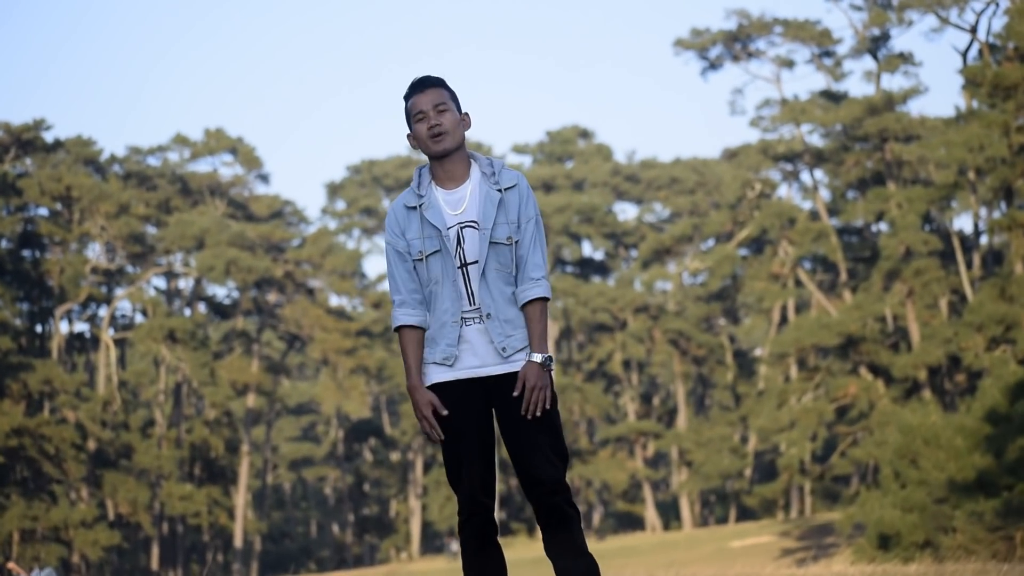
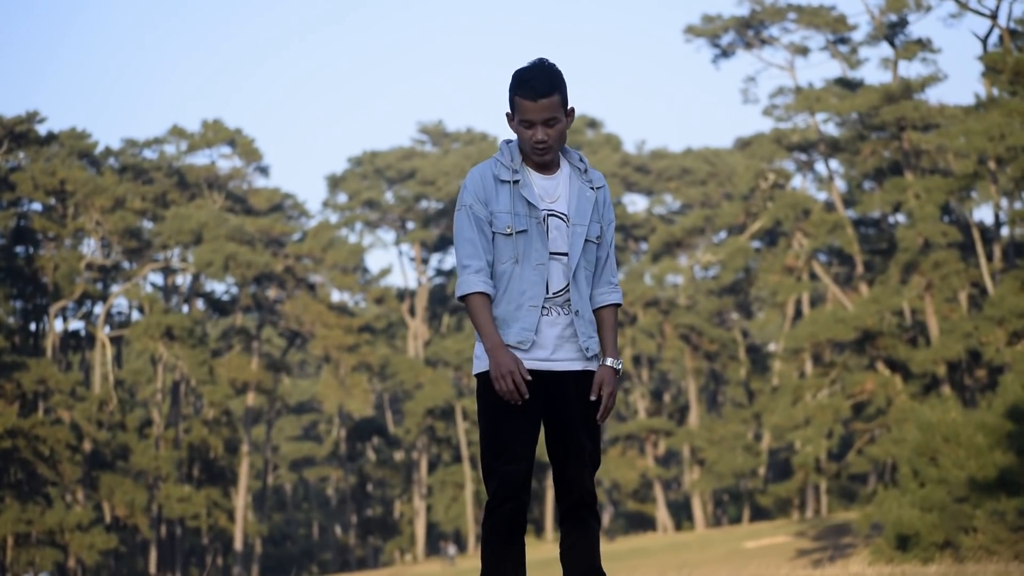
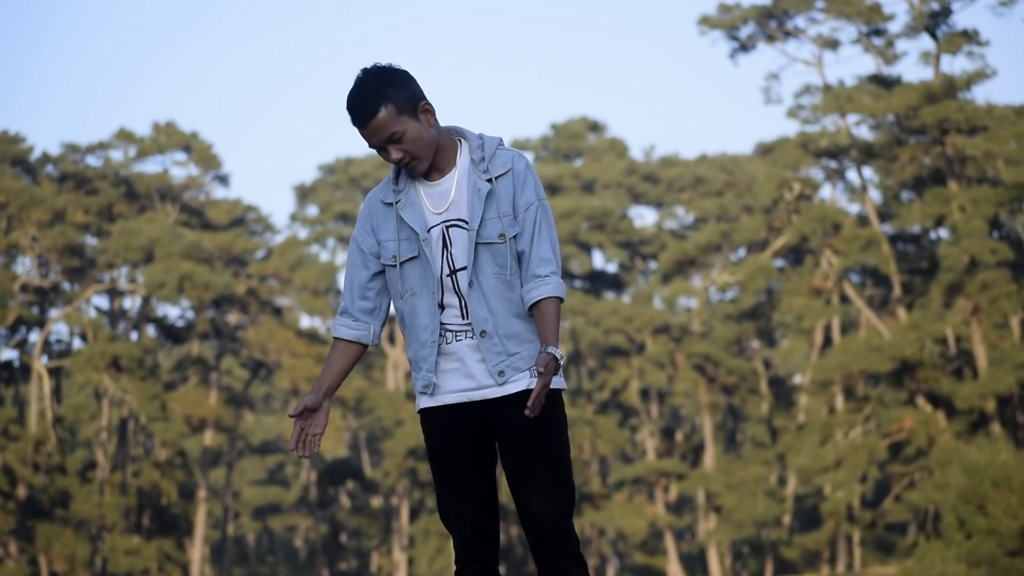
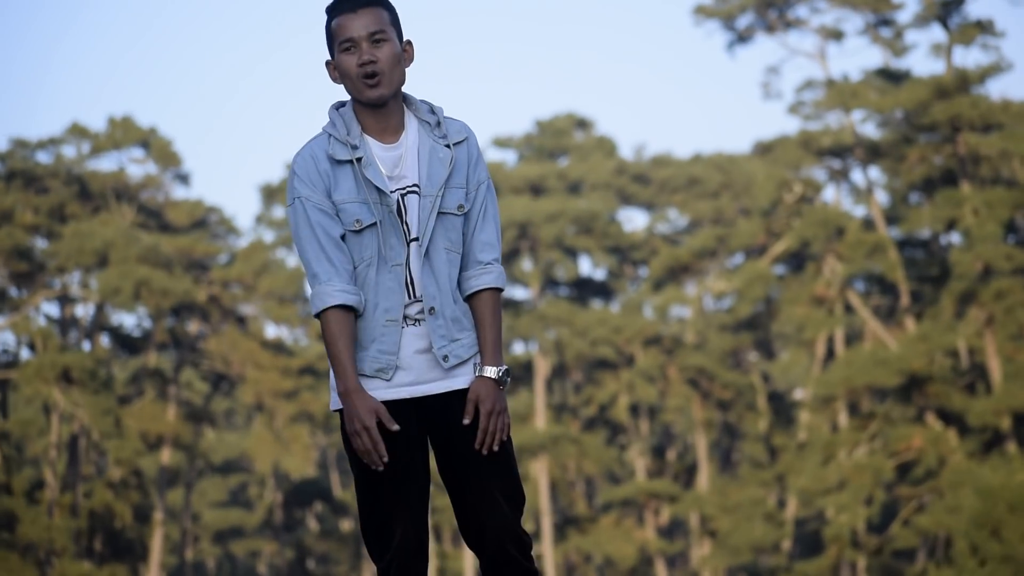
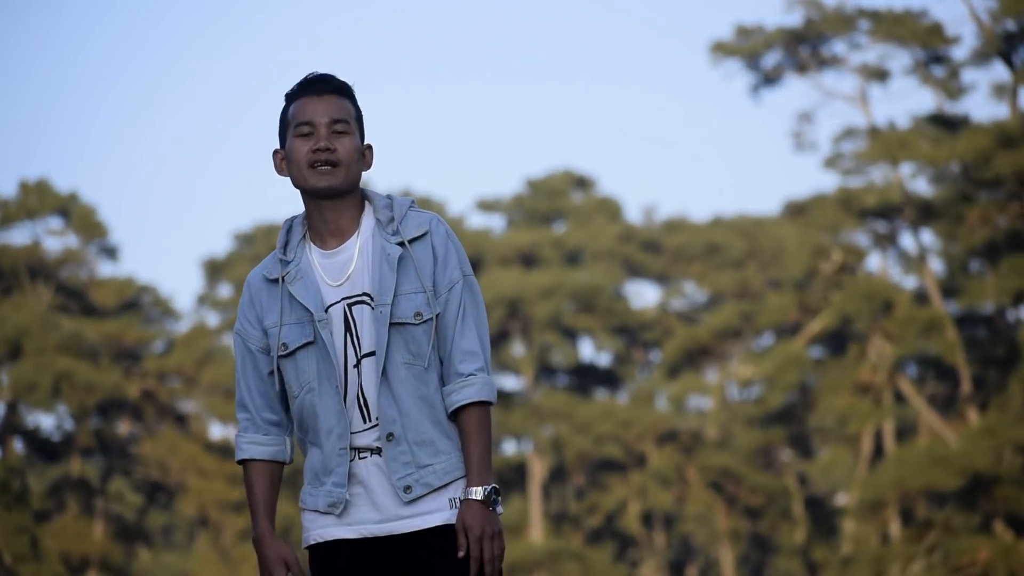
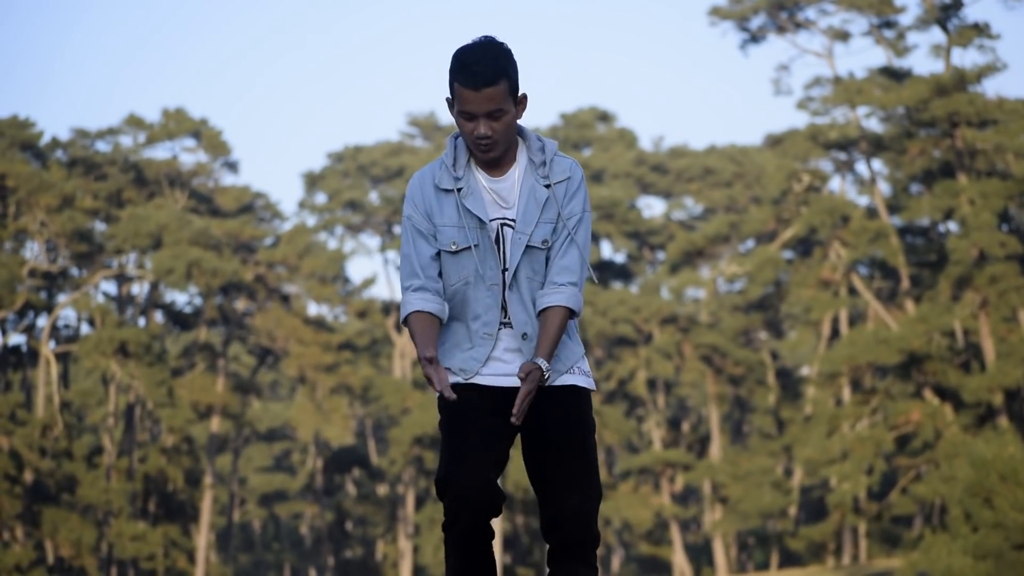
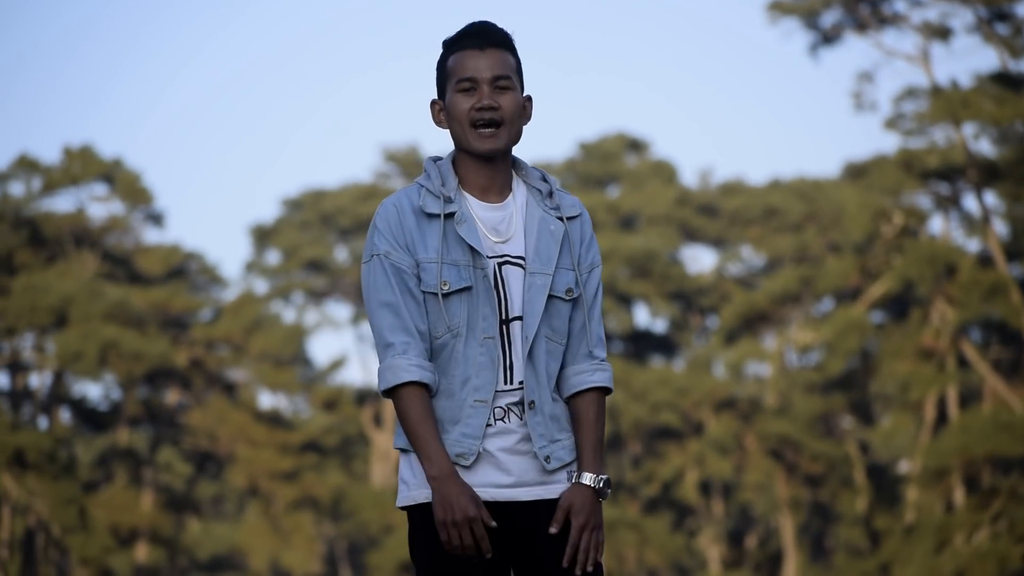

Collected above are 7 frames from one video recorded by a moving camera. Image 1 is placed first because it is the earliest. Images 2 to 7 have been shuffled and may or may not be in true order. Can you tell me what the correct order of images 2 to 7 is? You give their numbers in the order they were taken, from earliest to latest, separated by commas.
2, 3, 6, 4, 5, 7
